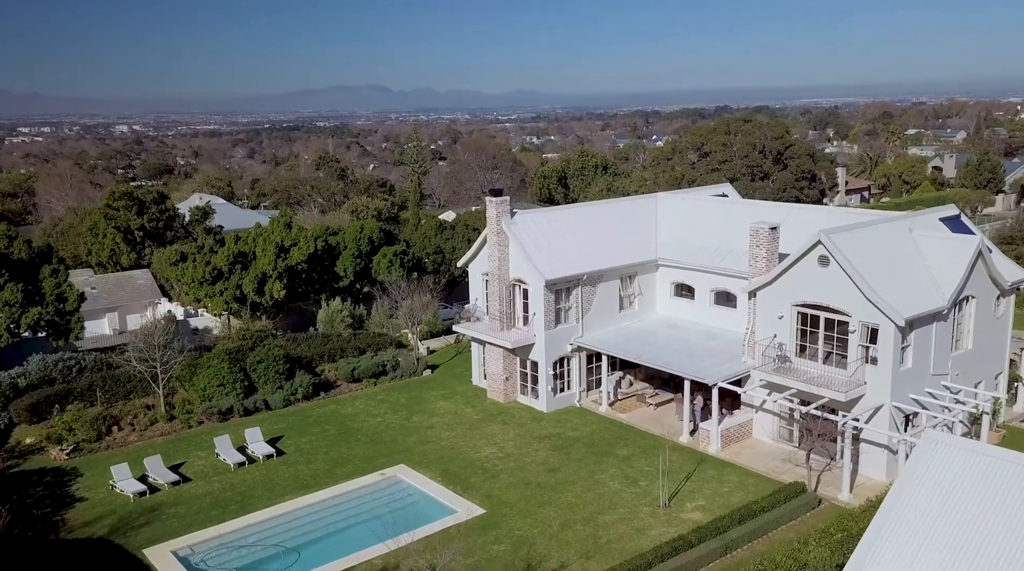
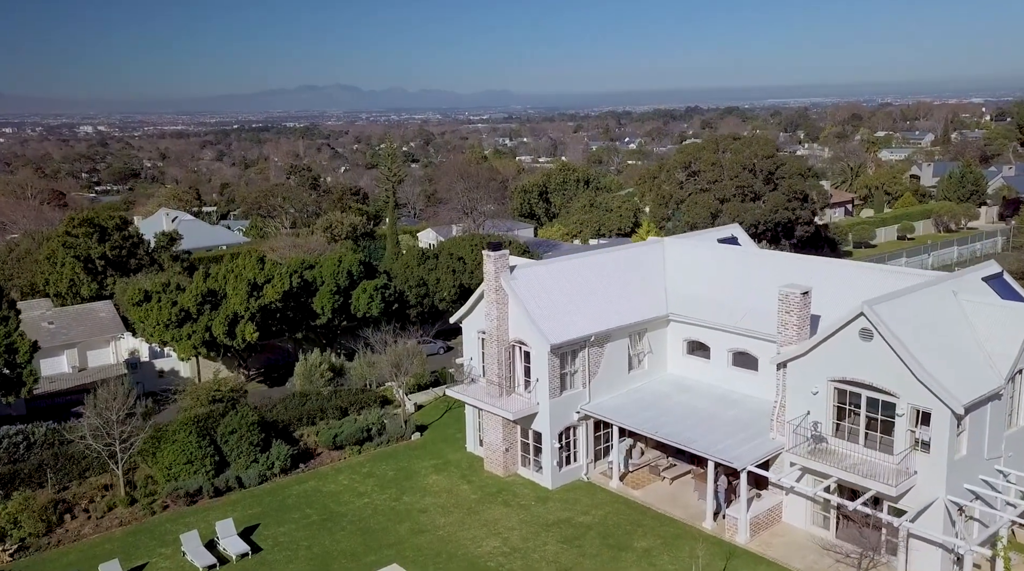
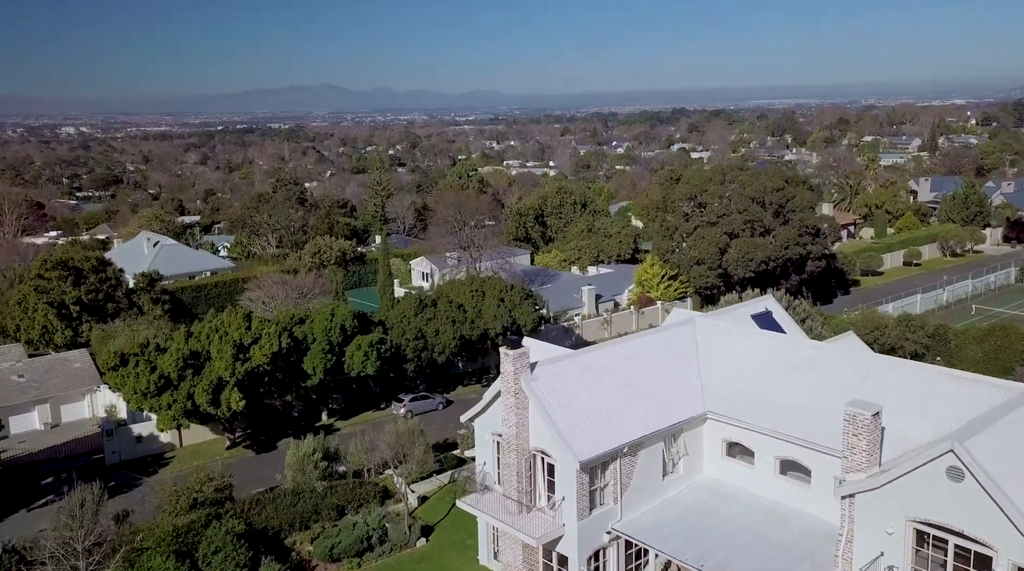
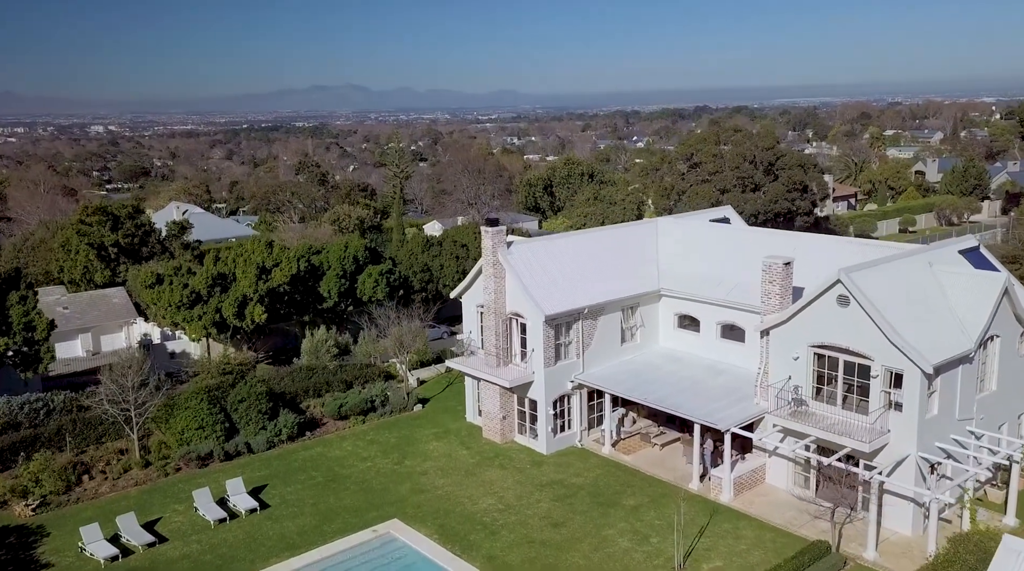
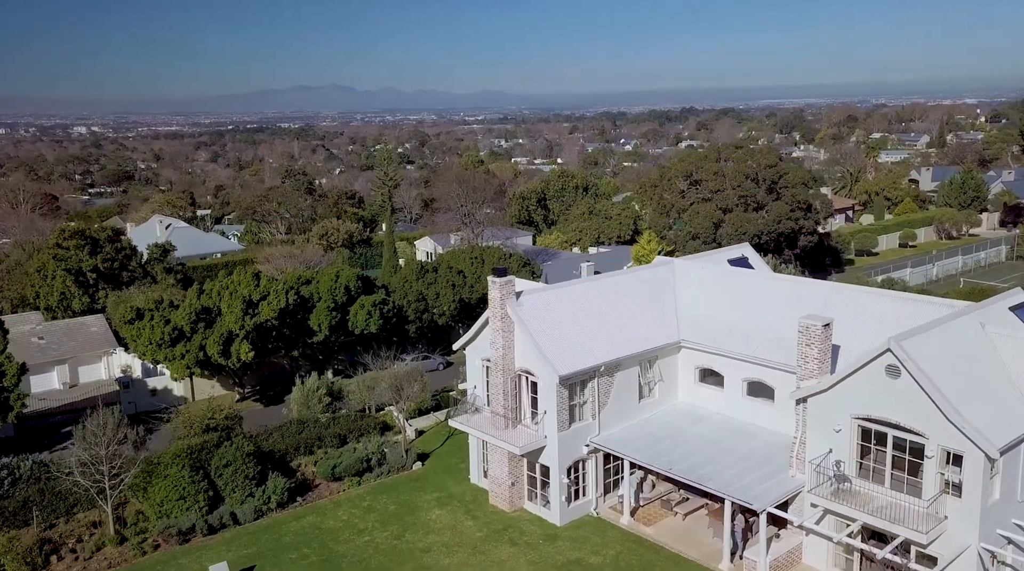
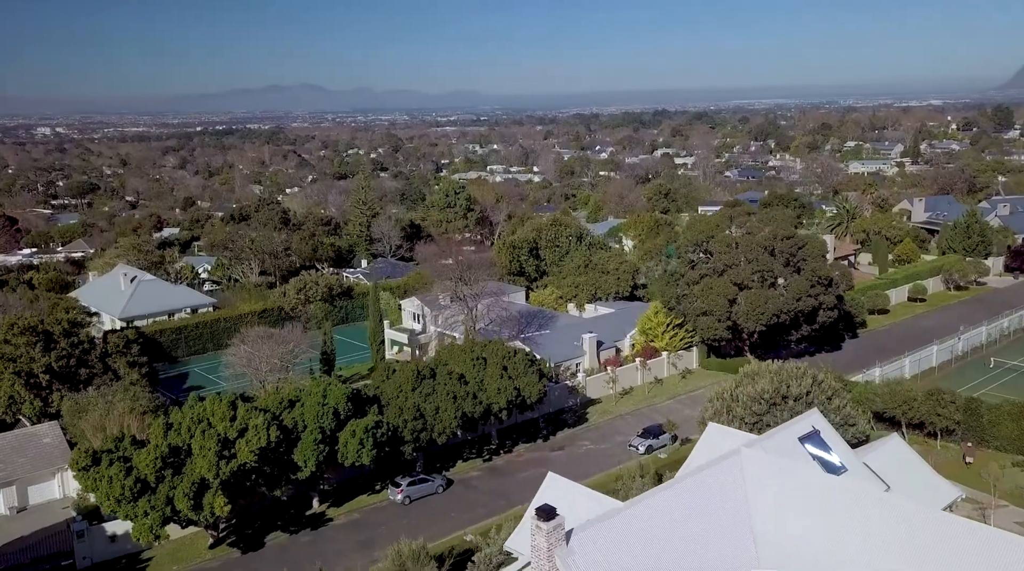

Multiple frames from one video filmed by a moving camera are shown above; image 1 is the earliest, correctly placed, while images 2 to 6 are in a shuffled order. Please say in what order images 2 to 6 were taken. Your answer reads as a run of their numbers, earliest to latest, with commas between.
4, 2, 5, 3, 6
